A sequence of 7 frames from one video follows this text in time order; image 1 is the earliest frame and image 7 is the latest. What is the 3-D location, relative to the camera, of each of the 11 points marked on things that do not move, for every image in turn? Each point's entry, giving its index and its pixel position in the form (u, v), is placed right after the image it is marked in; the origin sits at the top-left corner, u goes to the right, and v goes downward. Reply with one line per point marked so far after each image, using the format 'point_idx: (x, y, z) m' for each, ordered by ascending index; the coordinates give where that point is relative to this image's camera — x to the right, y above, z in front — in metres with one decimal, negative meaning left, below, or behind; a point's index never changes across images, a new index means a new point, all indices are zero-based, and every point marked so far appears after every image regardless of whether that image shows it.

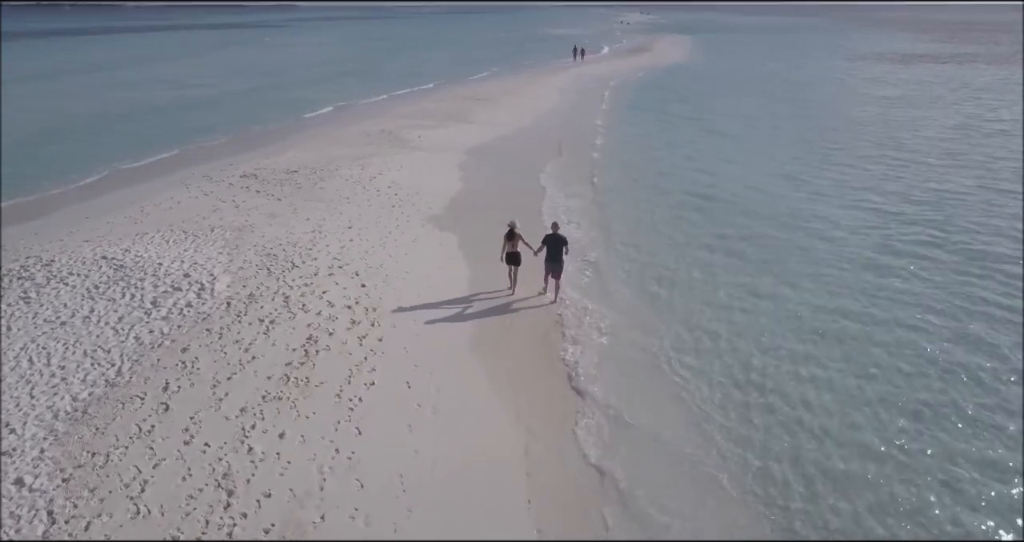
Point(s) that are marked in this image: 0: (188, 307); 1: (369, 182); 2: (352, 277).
0: (-5.6, -0.6, +9.8) m
1: (-4.2, +2.6, +16.7) m
2: (-3.1, -0.1, +11.3) m
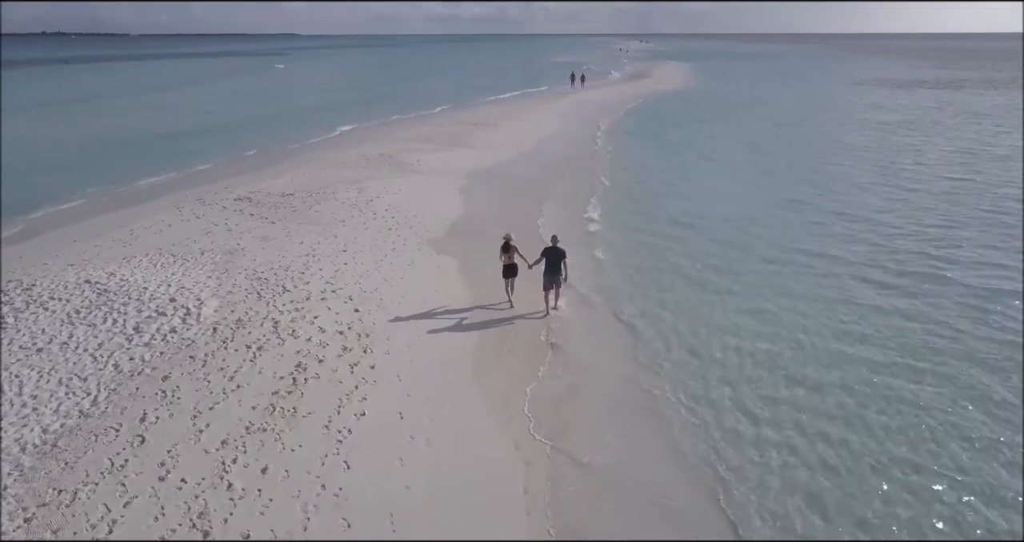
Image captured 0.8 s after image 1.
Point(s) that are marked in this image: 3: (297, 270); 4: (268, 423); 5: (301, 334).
0: (-5.6, -1.0, +9.4) m
1: (-4.2, +1.9, +16.4) m
2: (-3.2, -0.6, +10.9) m
3: (-4.5, 0.0, +12.0) m
4: (-3.4, -2.1, +8.0) m
5: (-3.6, -1.1, +9.8) m
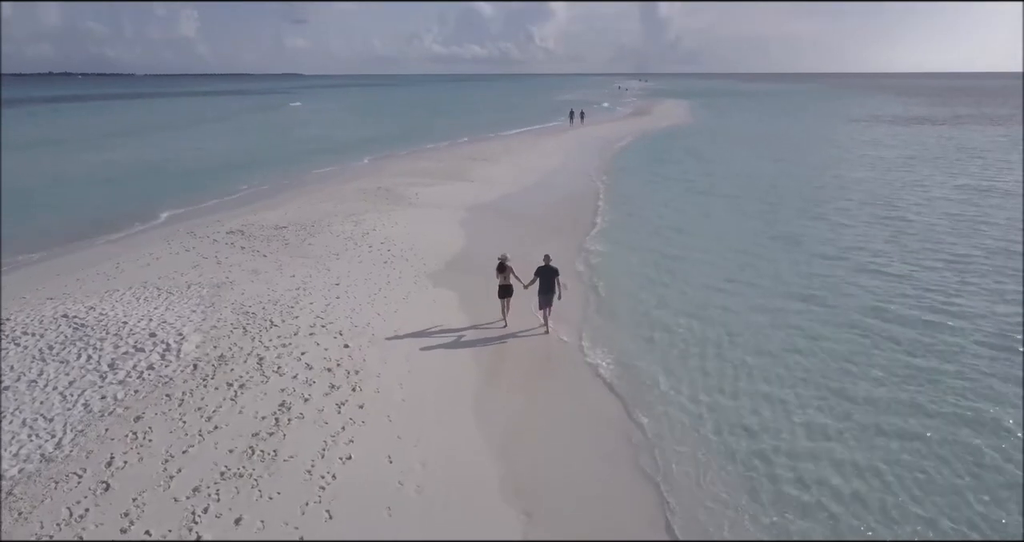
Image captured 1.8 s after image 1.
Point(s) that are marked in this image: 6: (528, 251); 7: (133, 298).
0: (-5.6, -1.5, +8.9) m
1: (-4.2, +0.9, +16.0) m
2: (-3.2, -1.2, +10.4) m
3: (-4.5, -0.7, +11.5) m
4: (-3.4, -2.5, +7.4) m
5: (-3.6, -1.6, +9.2) m
6: (+0.4, +0.6, +16.5) m
7: (-7.4, -0.5, +11.2) m
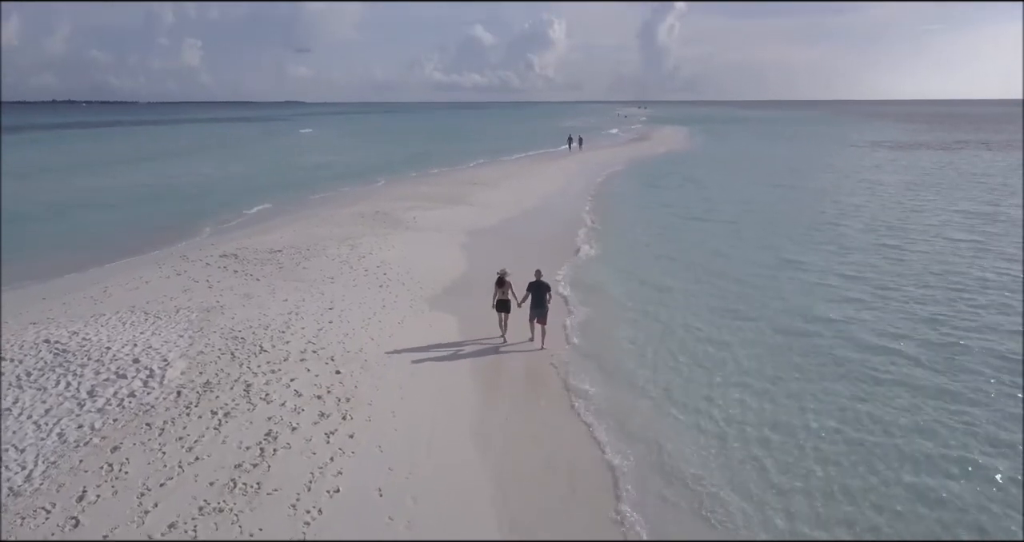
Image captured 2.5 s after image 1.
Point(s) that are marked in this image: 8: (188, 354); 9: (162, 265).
0: (-5.7, -1.9, +8.5) m
1: (-4.2, +0.3, +15.7) m
2: (-3.2, -1.6, +10.0) m
3: (-4.5, -1.1, +11.1) m
4: (-3.4, -2.8, +6.9) m
5: (-3.6, -2.0, +8.8) m
6: (+0.4, -0.1, +16.2) m
7: (-7.4, -1.0, +10.9) m
8: (-5.5, -1.4, +9.8) m
9: (-9.1, +0.2, +15.1) m
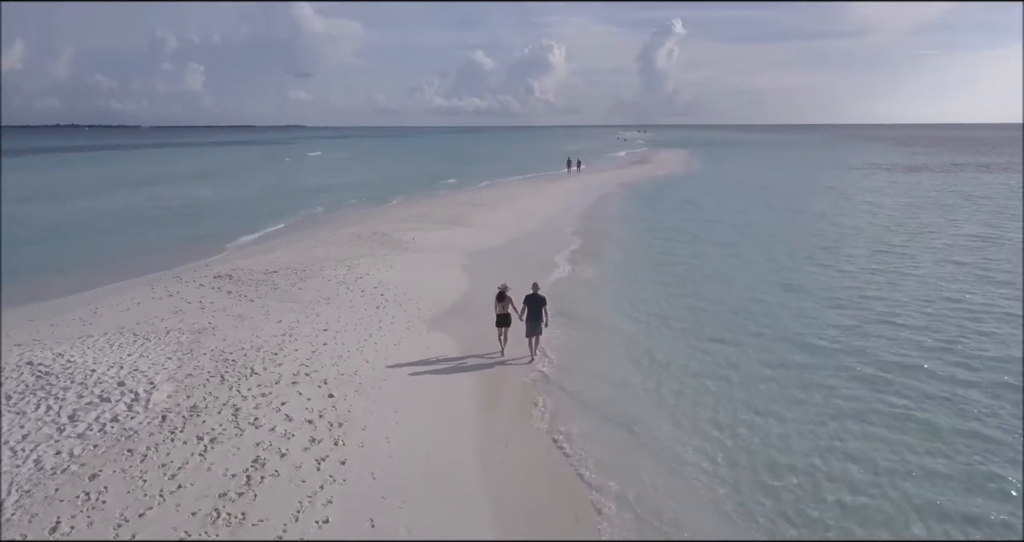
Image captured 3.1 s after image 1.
0: (-5.7, -2.1, +8.2) m
1: (-4.3, -0.3, +15.5) m
2: (-3.2, -1.9, +9.7) m
3: (-4.5, -1.5, +10.8) m
4: (-3.5, -3.0, +6.5) m
5: (-3.6, -2.2, +8.5) m
6: (+0.4, -0.7, +15.9) m
7: (-7.4, -1.3, +10.5) m
8: (-5.5, -1.7, +9.5) m
9: (-9.1, -0.4, +14.8) m
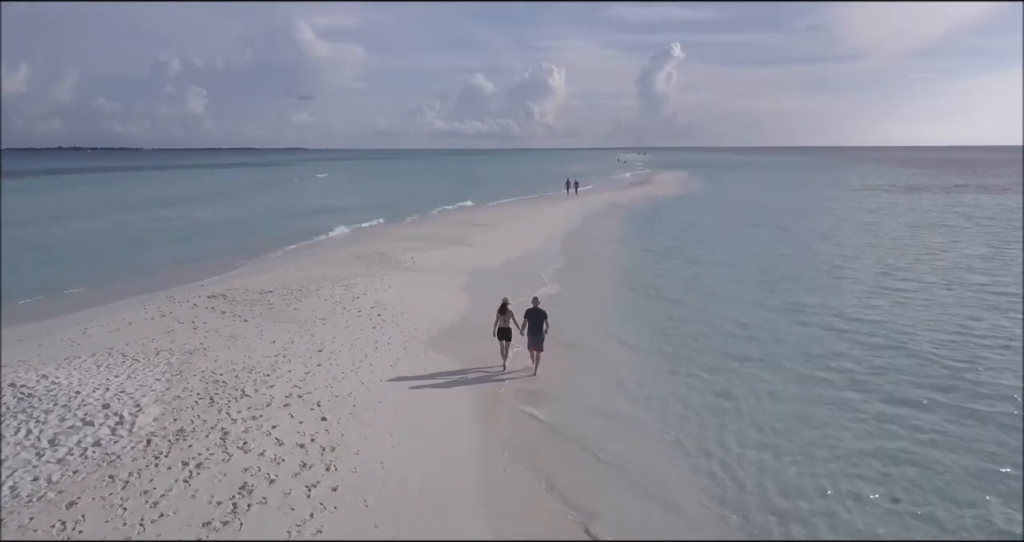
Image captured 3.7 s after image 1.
0: (-5.7, -2.4, +7.8) m
1: (-4.3, -0.8, +15.2) m
2: (-3.2, -2.2, +9.4) m
3: (-4.5, -1.8, +10.5) m
4: (-3.5, -3.2, +6.2) m
5: (-3.7, -2.5, +8.1) m
6: (+0.4, -1.2, +15.6) m
7: (-7.4, -1.7, +10.2) m
8: (-5.5, -2.0, +9.1) m
9: (-9.2, -0.9, +14.5) m
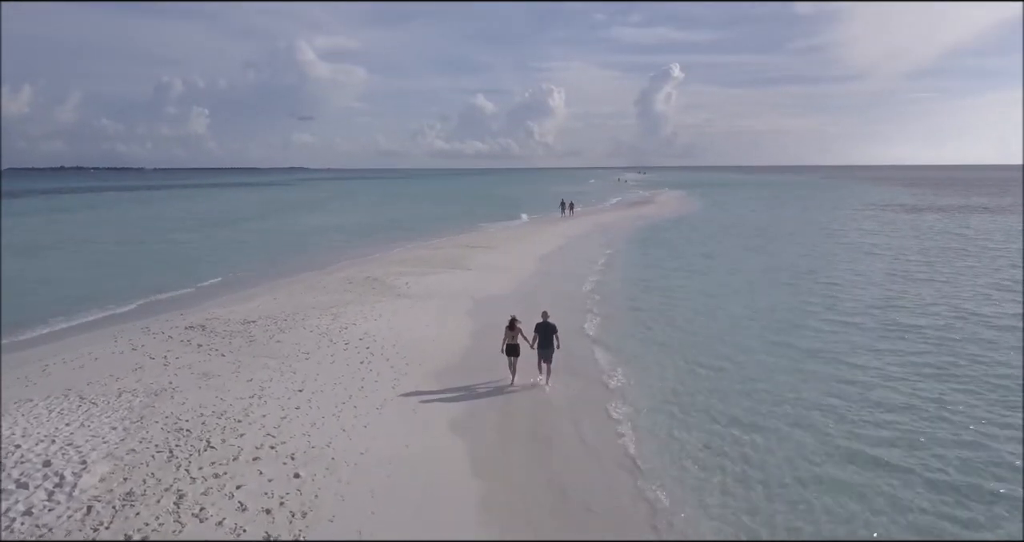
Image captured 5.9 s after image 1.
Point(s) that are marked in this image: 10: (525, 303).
0: (-5.7, -2.9, +6.7) m
1: (-4.3, -1.5, +14.2) m
2: (-3.3, -2.7, +8.3) m
3: (-4.5, -2.4, +9.4) m
4: (-3.5, -3.6, +5.1) m
5: (-3.7, -3.0, +7.0) m
6: (+0.4, -1.9, +14.6) m
7: (-7.4, -2.2, +9.2) m
8: (-5.5, -2.5, +8.1) m
9: (-9.2, -1.6, +13.5) m
10: (+0.5, -1.2, +18.2) m
